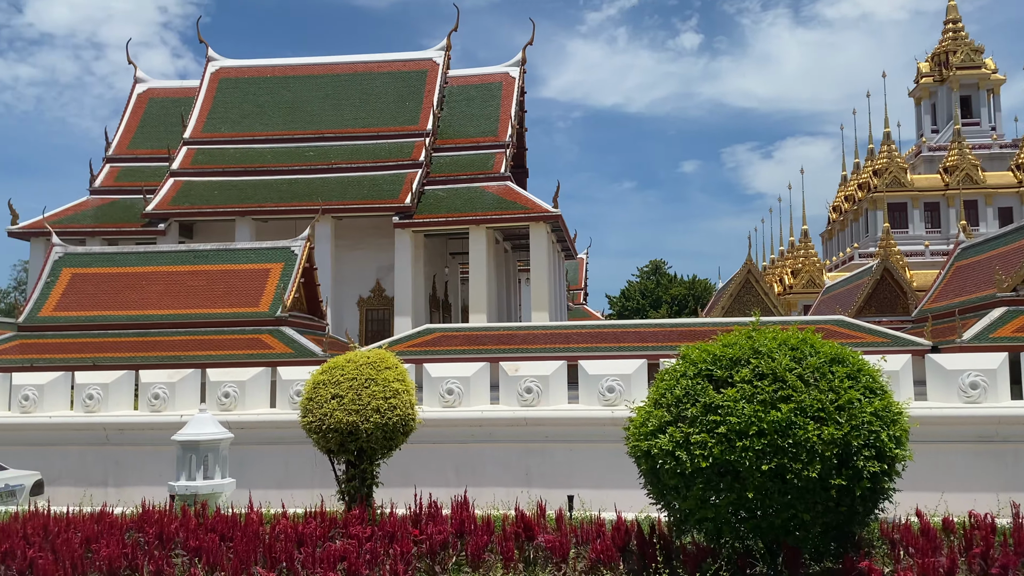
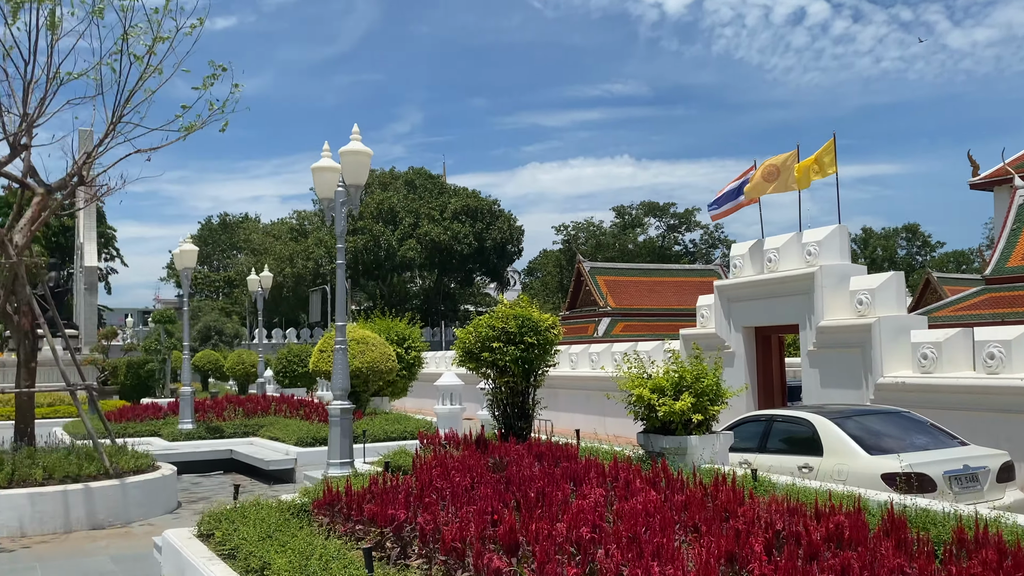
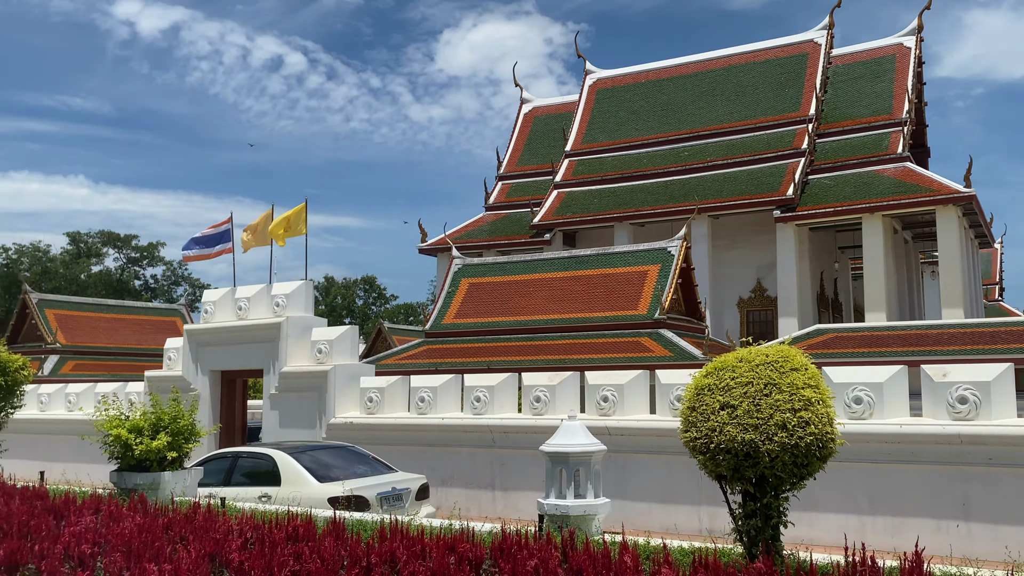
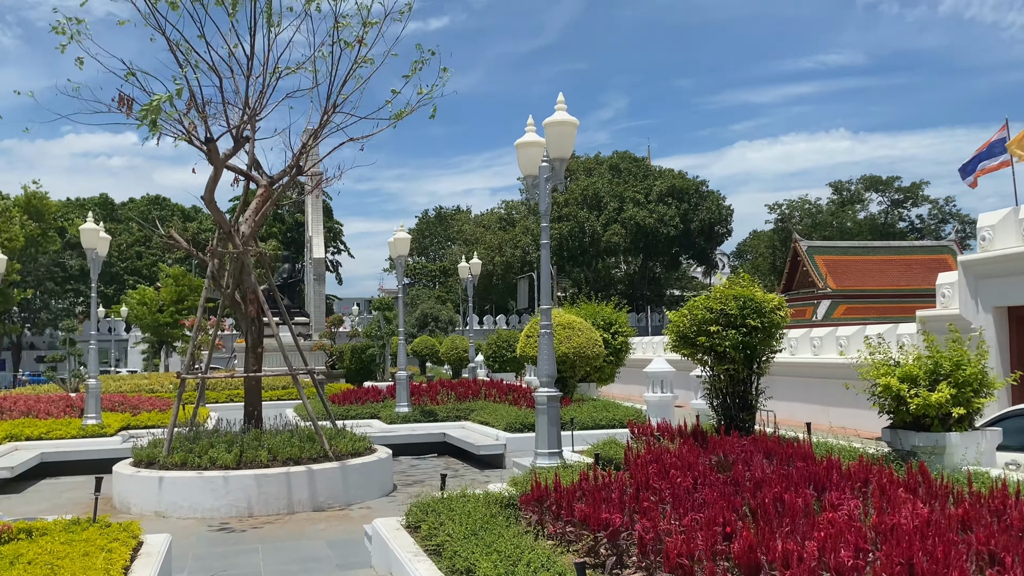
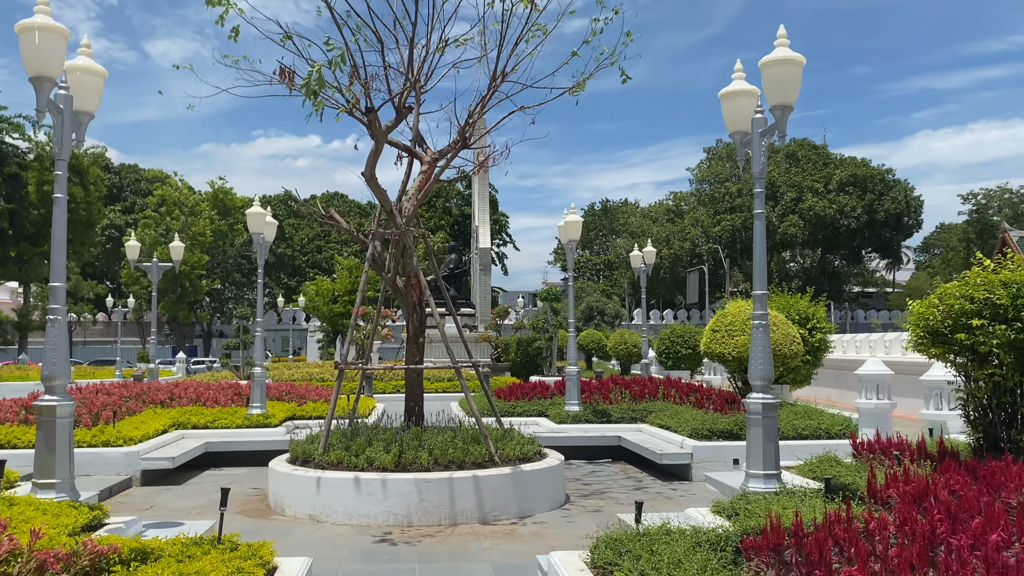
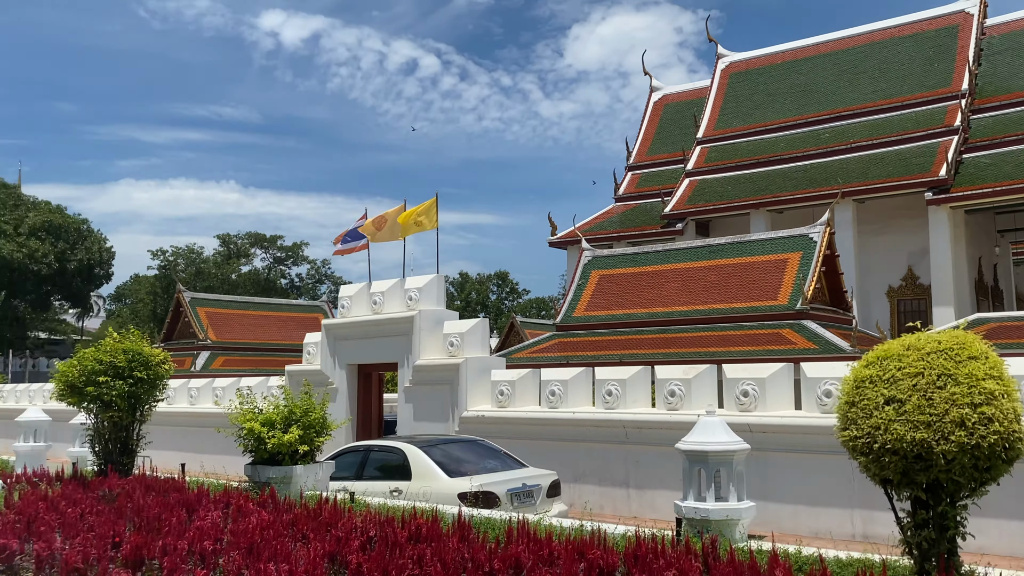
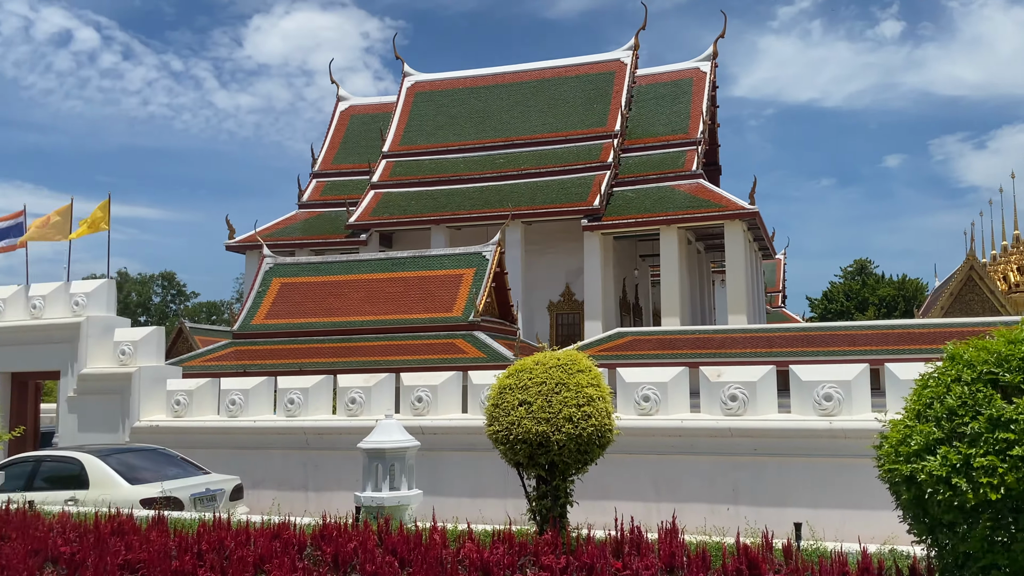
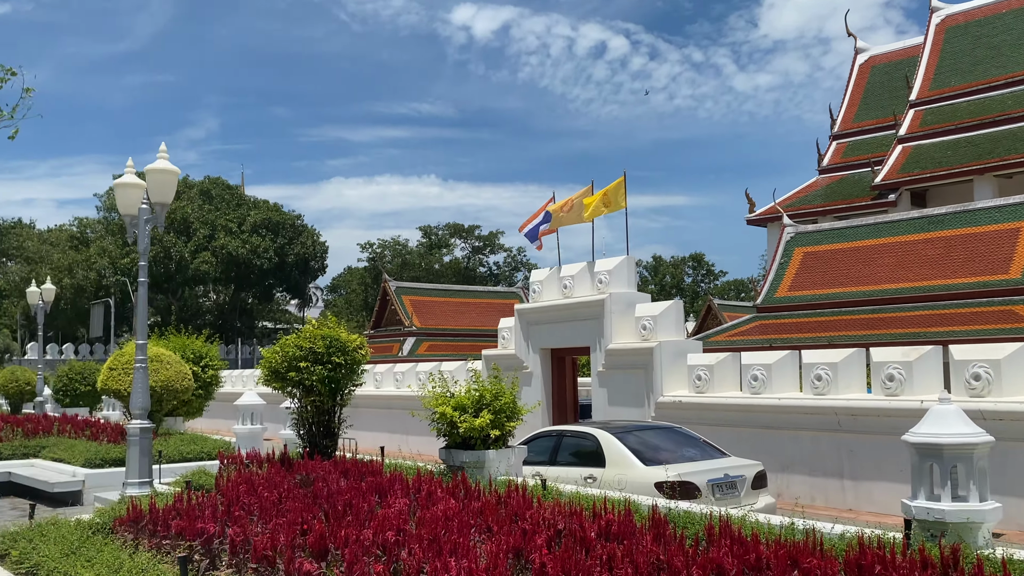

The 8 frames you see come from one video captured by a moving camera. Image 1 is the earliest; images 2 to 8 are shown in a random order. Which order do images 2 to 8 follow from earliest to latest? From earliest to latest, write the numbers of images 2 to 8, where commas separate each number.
7, 3, 6, 8, 2, 4, 5
